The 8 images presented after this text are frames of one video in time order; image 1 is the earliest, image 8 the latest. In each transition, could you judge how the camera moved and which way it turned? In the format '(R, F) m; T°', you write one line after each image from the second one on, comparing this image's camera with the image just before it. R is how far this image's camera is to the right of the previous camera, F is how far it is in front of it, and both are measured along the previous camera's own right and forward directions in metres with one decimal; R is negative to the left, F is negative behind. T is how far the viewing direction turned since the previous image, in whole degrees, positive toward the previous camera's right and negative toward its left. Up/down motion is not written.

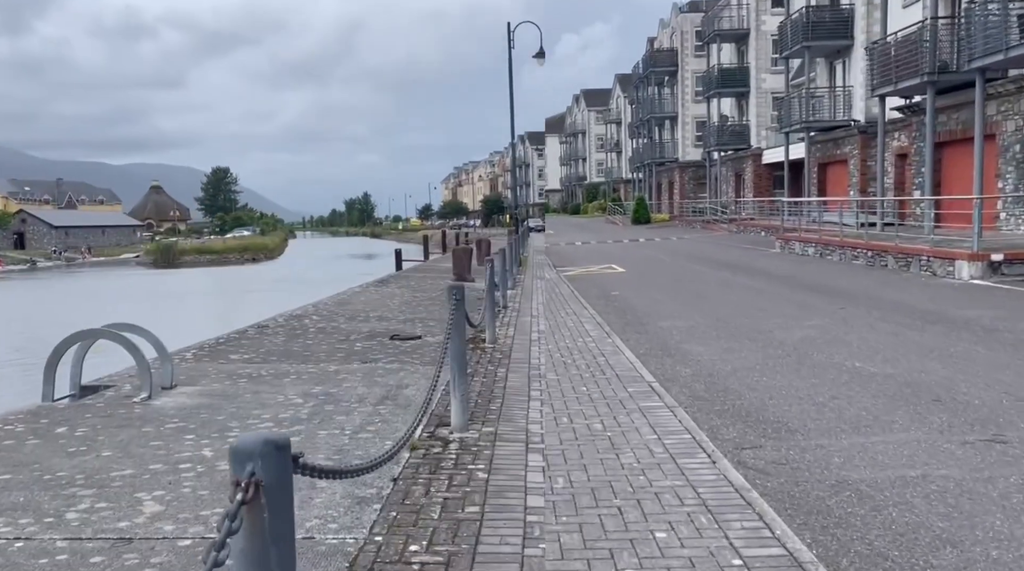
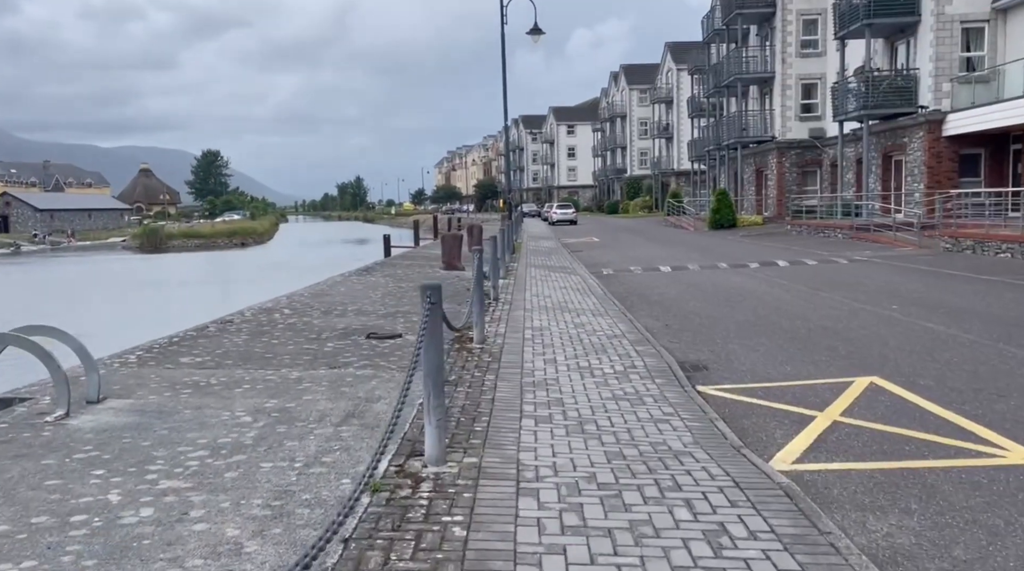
(0.0, +1.2) m; 0°
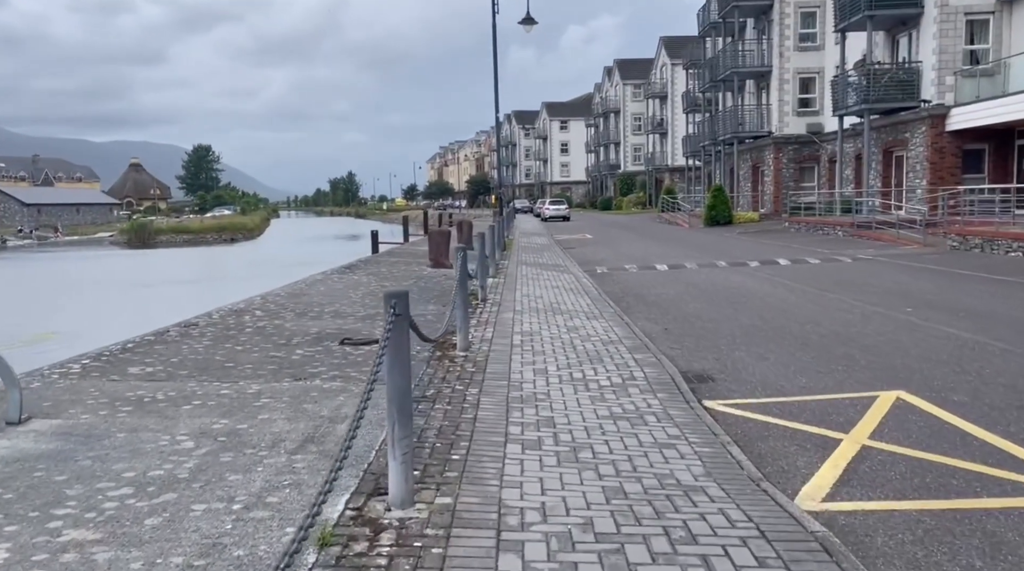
(+0.1, +0.9) m; 0°
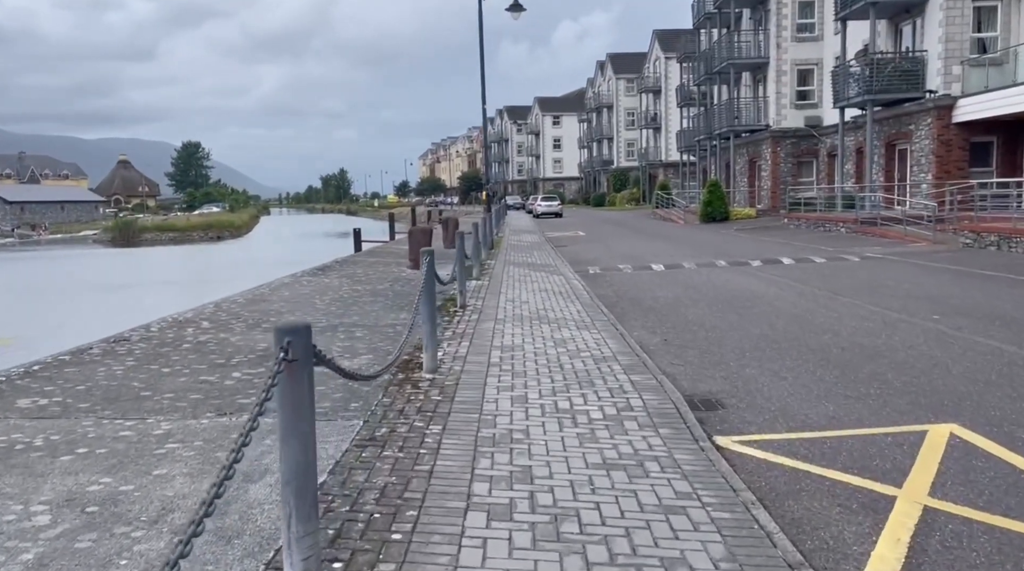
(+0.2, +1.3) m; 0°
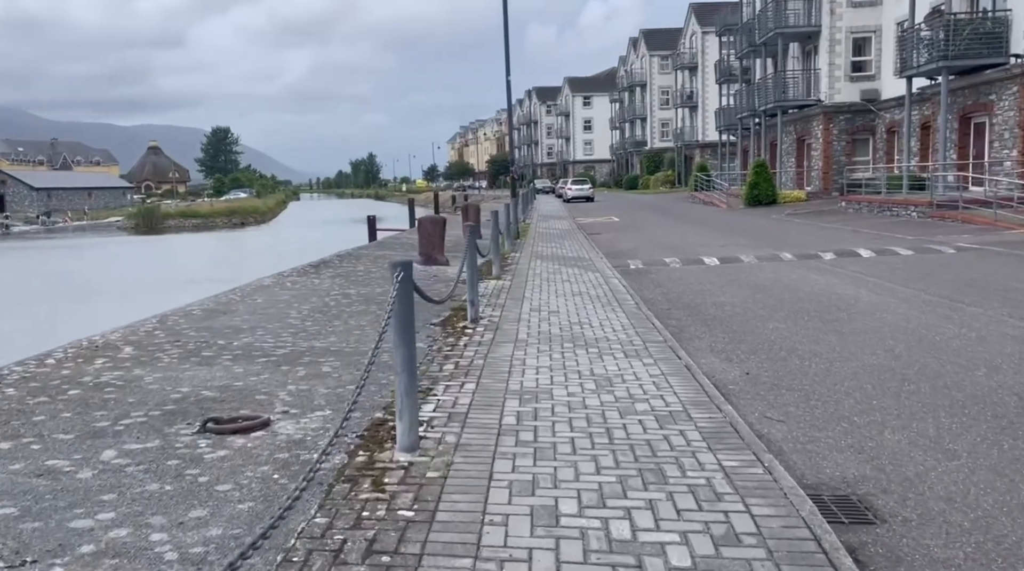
(0.0, +2.8) m; -2°
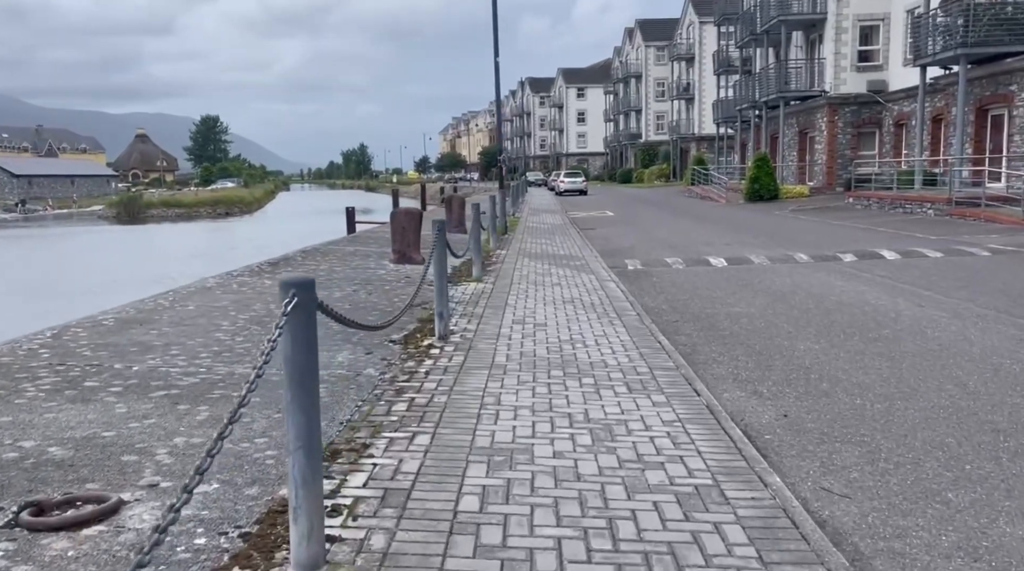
(+0.1, +1.7) m; +1°
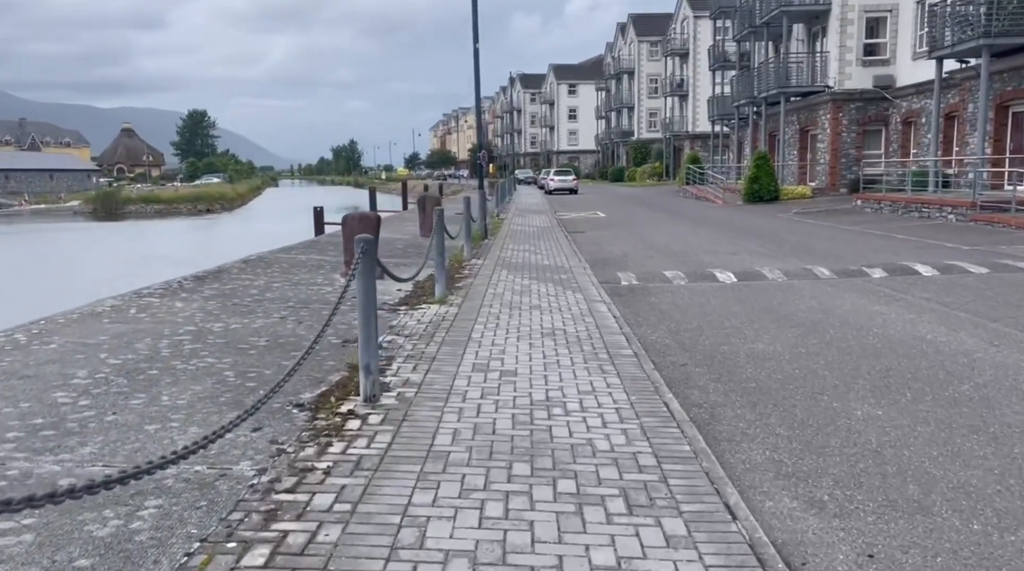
(+0.2, +2.2) m; +1°
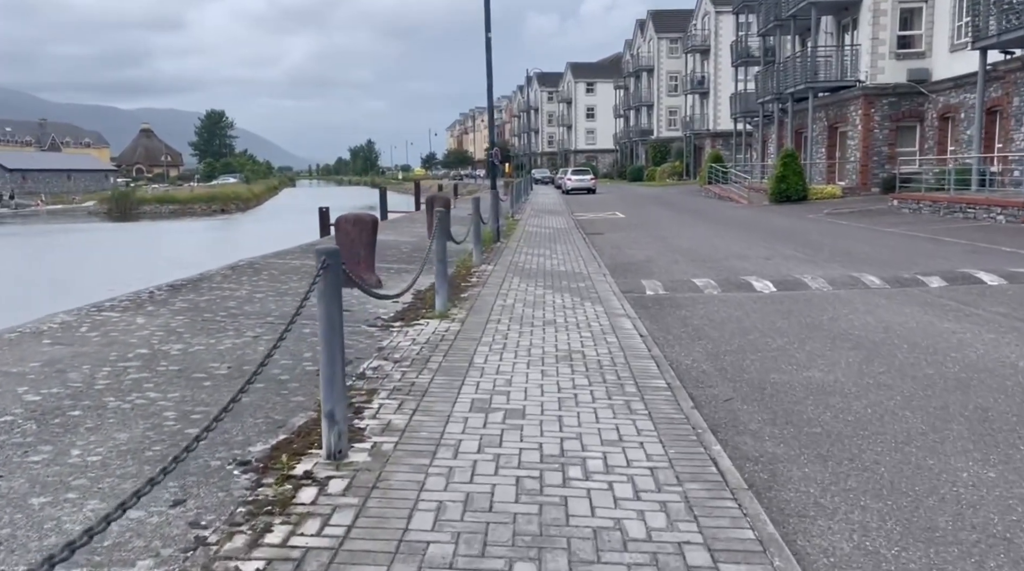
(+0.1, +1.3) m; -1°
